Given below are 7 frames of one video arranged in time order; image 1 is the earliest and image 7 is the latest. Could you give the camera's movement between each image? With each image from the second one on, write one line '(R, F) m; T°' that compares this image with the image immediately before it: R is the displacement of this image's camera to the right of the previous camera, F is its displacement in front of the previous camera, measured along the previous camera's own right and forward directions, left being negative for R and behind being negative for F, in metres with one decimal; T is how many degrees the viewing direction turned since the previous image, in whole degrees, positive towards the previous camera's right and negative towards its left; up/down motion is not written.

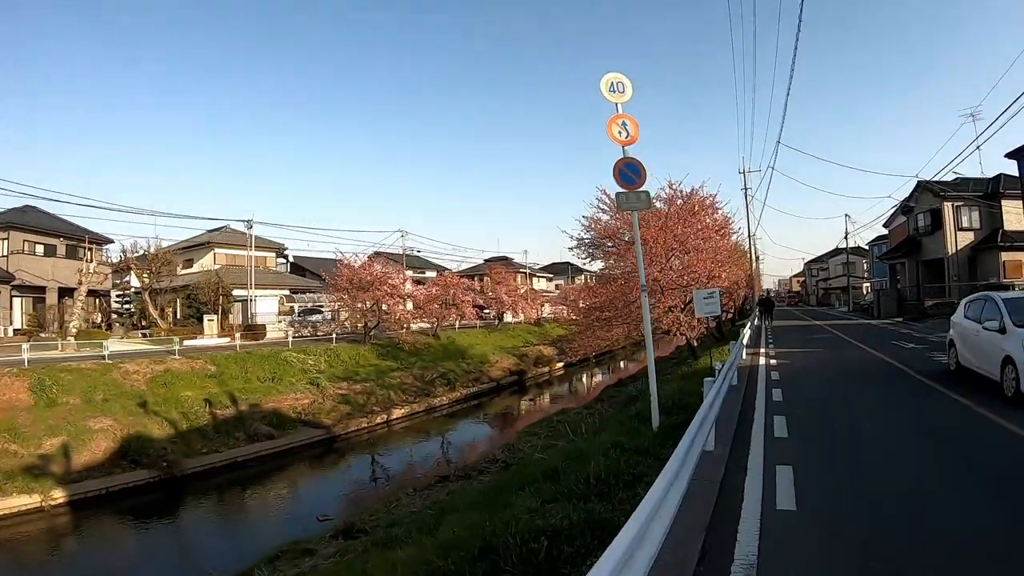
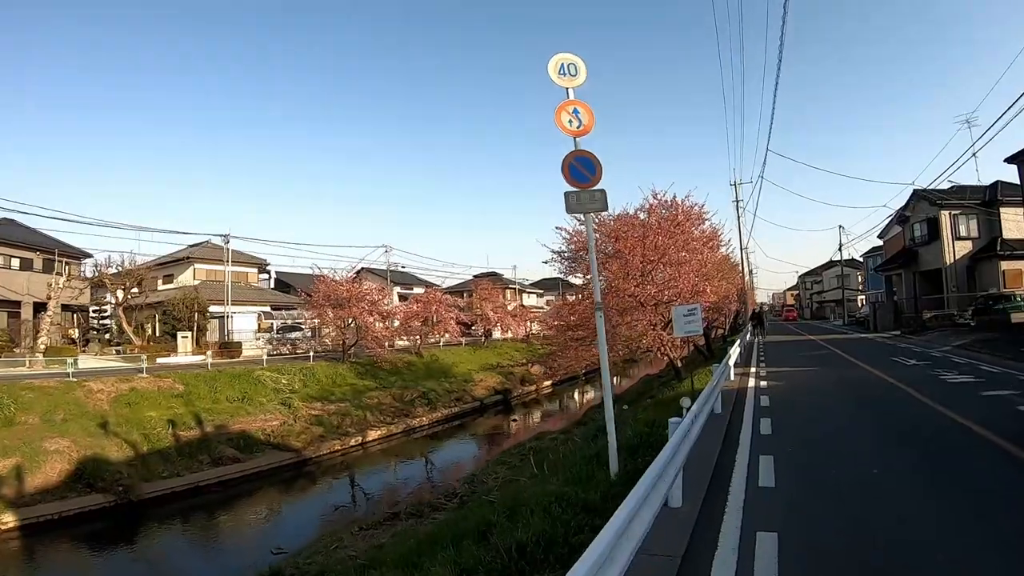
(+0.4, +0.8) m; 0°
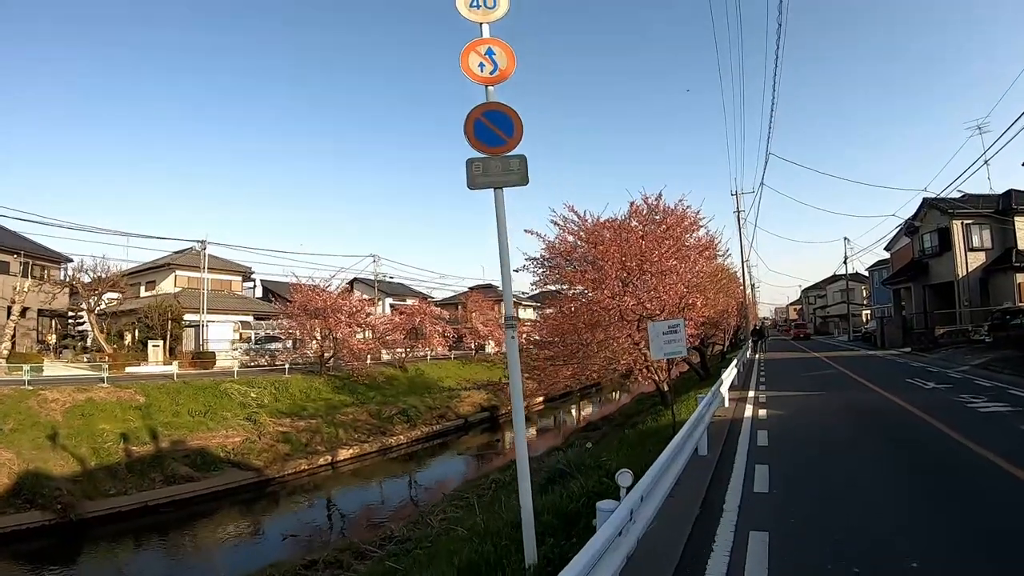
(+0.6, +1.1) m; 0°
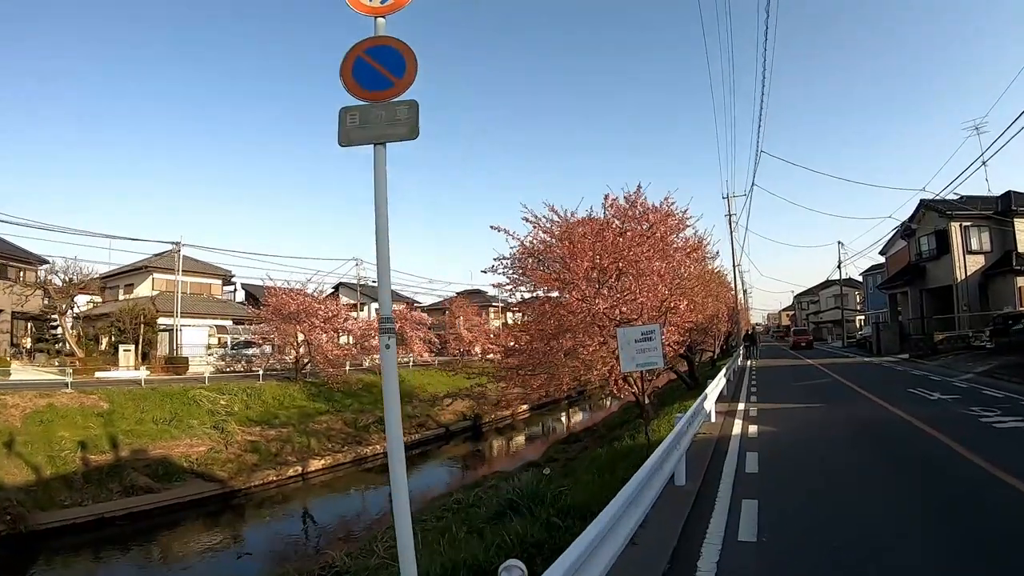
(+0.4, +0.7) m; +1°
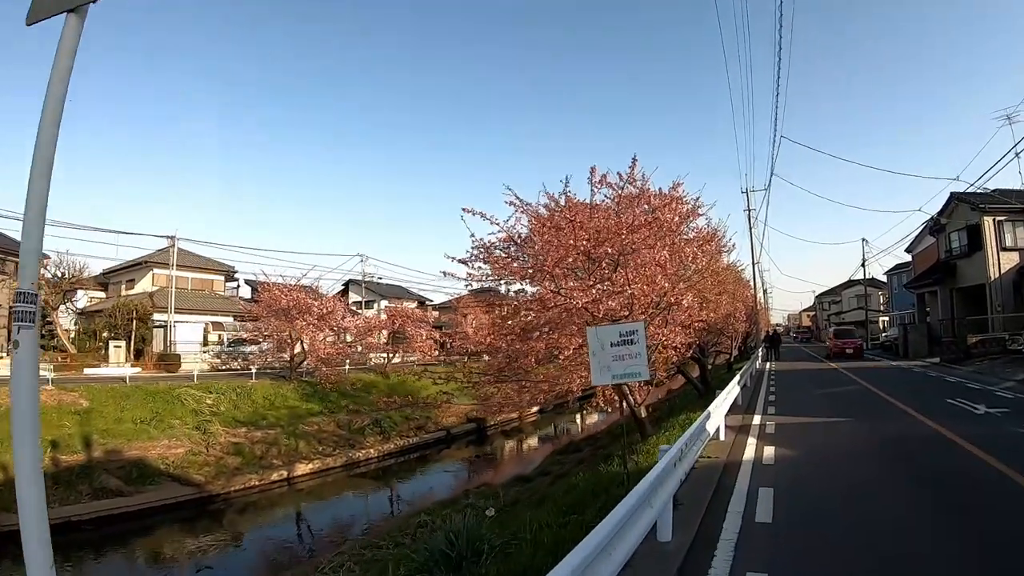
(+0.4, +1.0) m; -2°
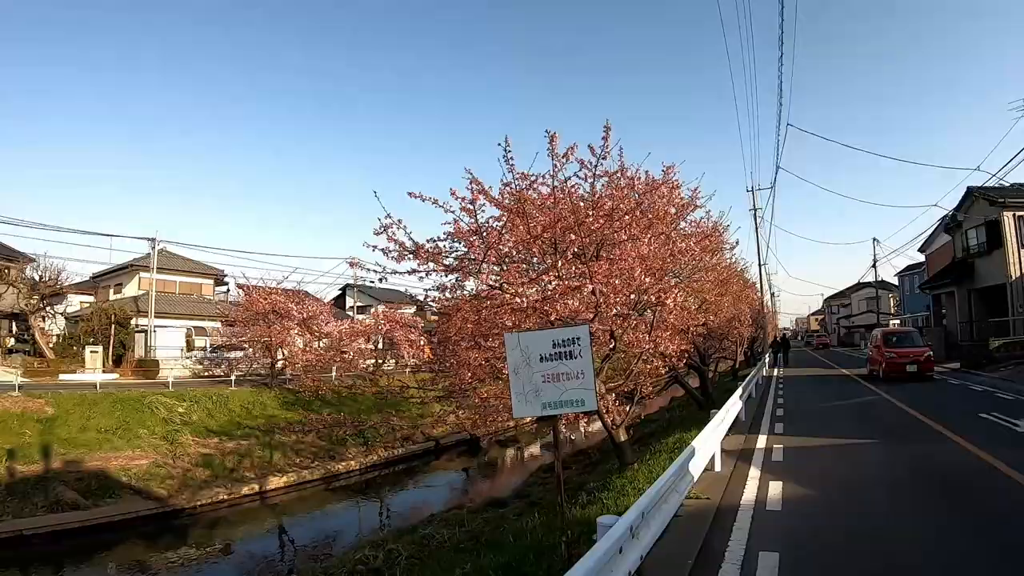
(+0.4, +1.0) m; -1°
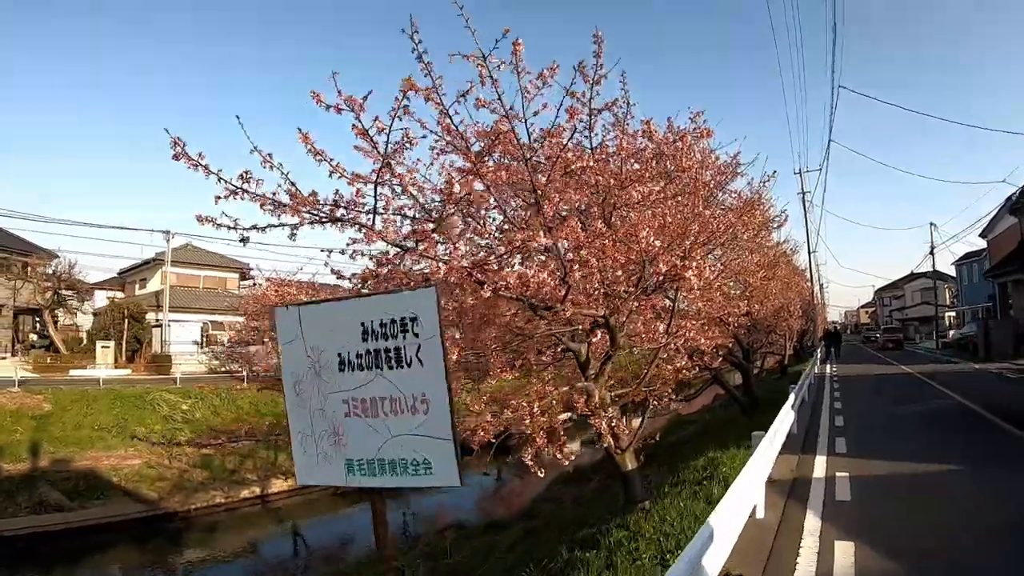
(+0.4, +1.3) m; -3°
